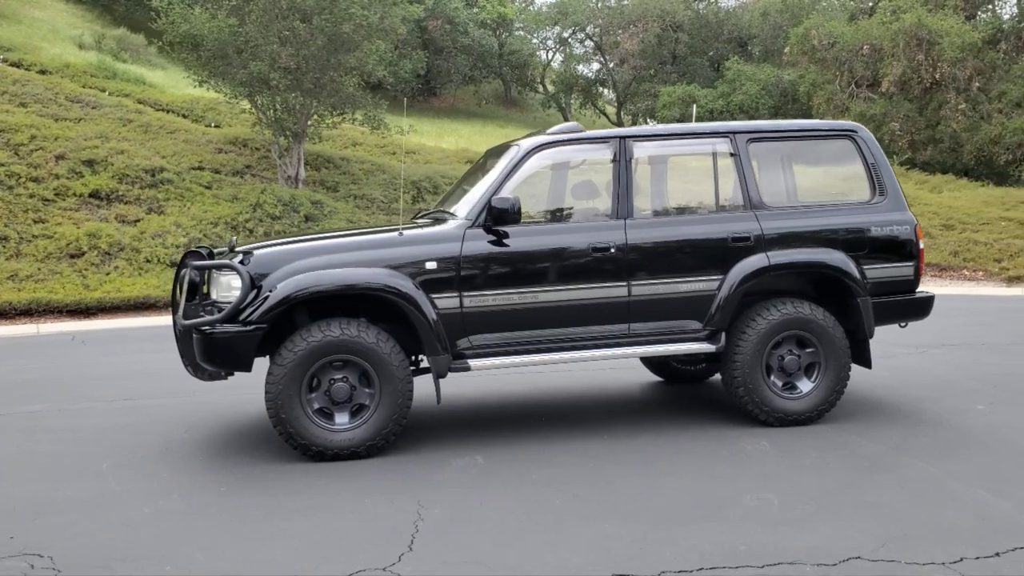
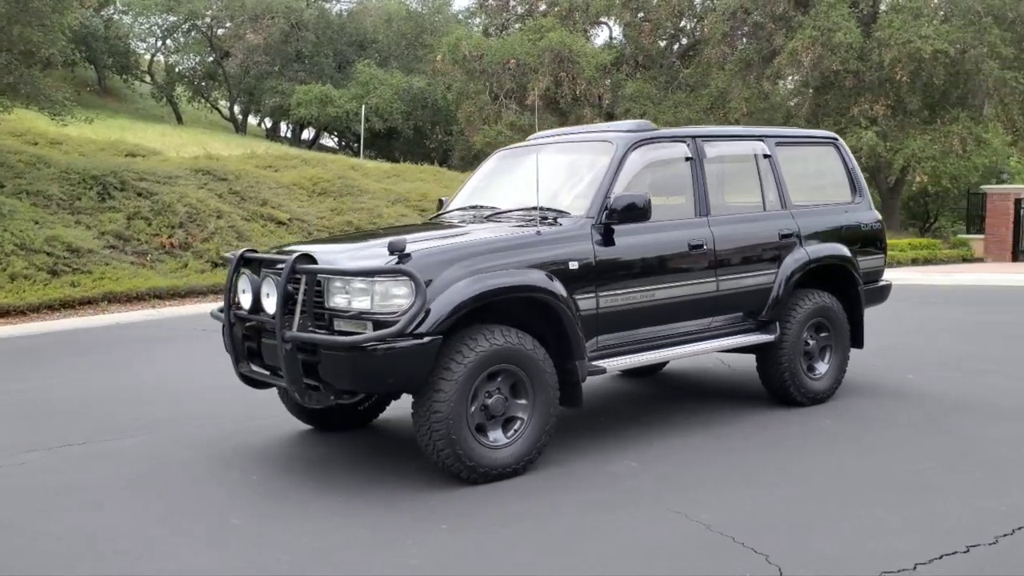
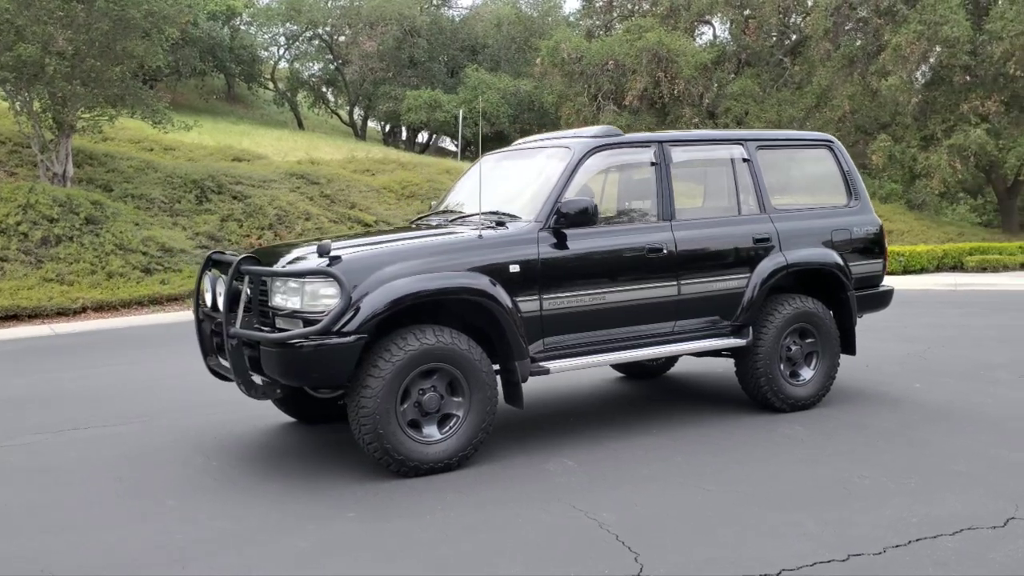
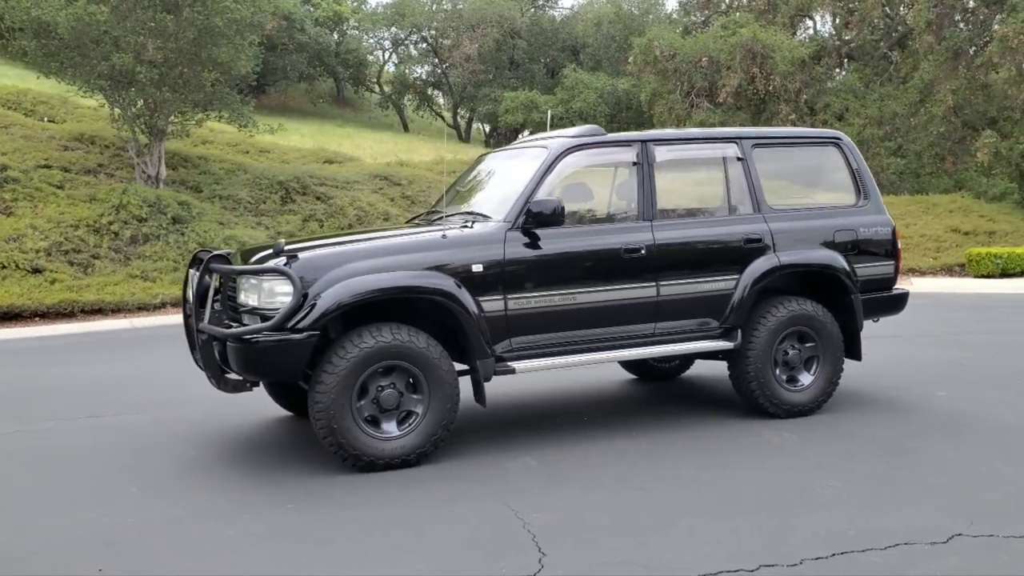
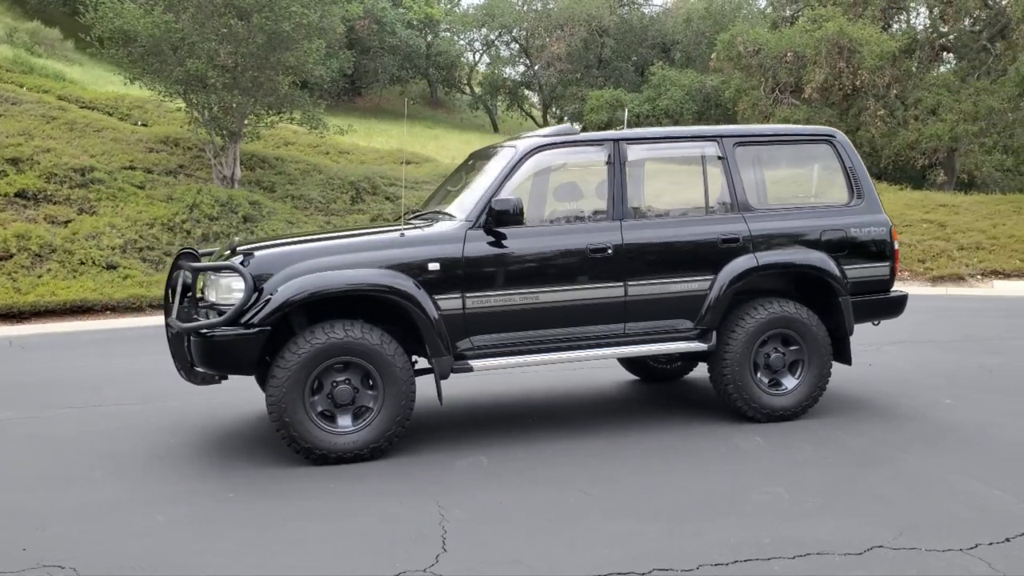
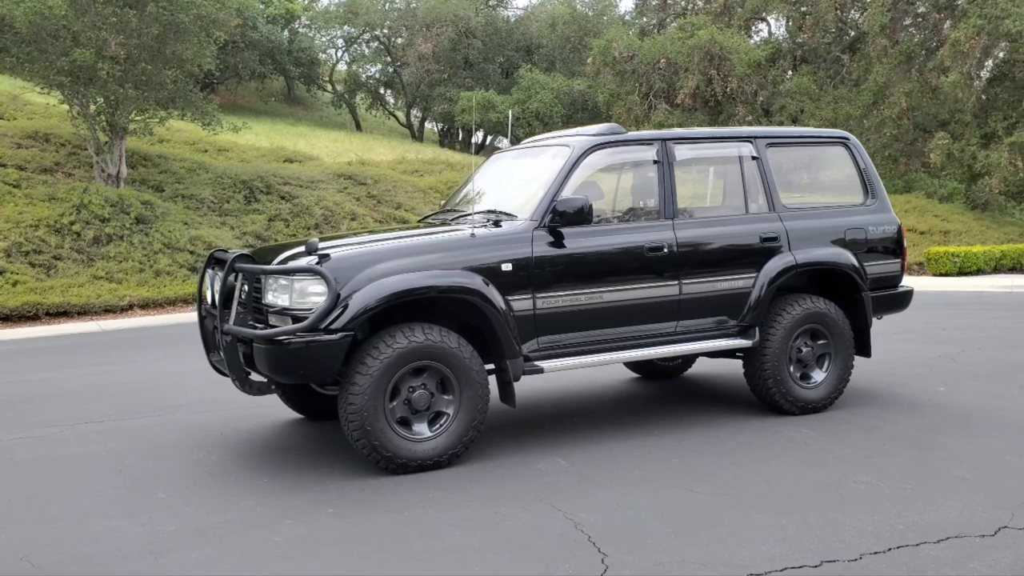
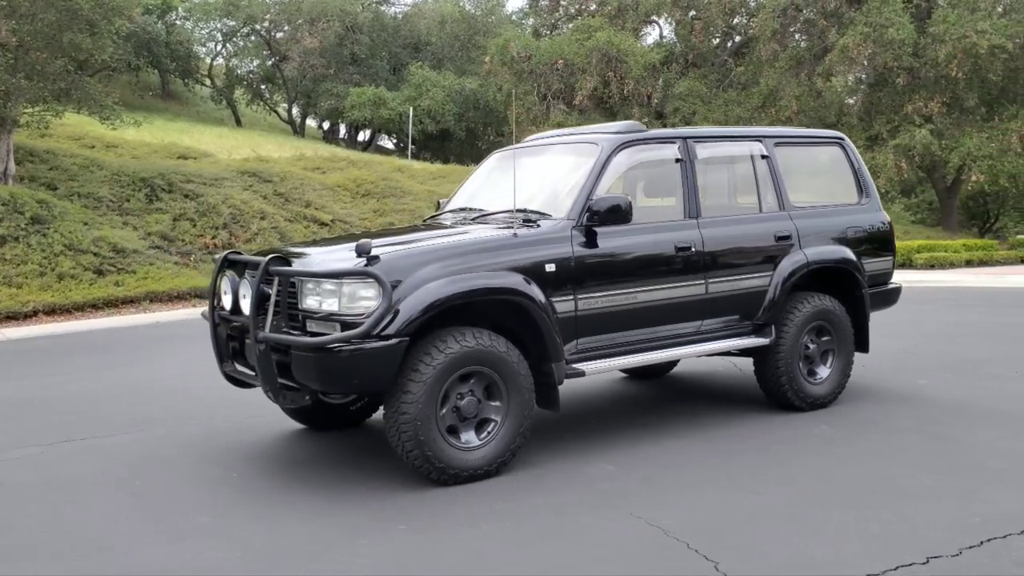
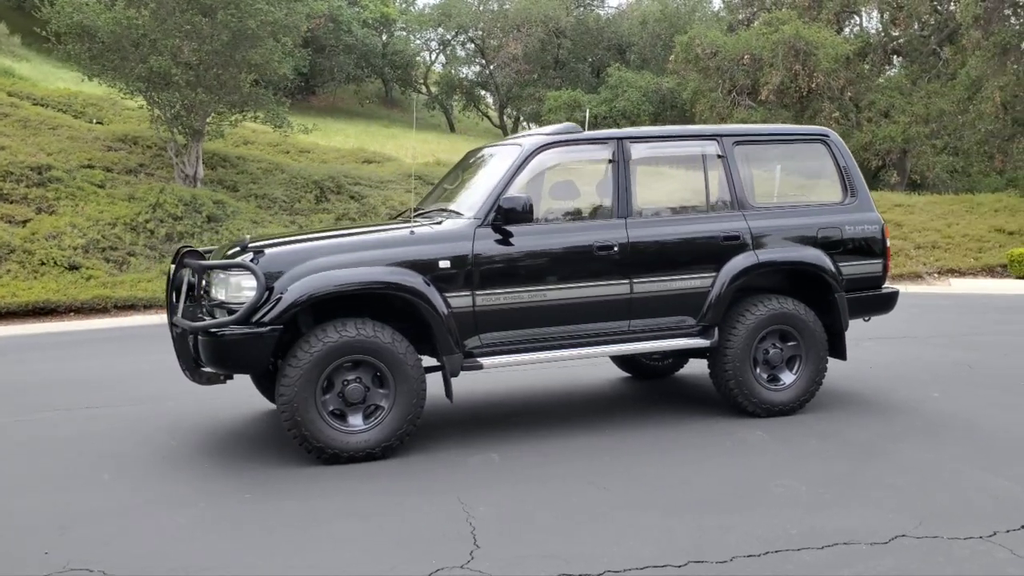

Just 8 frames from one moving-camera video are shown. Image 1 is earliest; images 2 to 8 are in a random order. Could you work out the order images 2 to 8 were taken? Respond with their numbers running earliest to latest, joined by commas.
5, 8, 4, 6, 3, 7, 2
